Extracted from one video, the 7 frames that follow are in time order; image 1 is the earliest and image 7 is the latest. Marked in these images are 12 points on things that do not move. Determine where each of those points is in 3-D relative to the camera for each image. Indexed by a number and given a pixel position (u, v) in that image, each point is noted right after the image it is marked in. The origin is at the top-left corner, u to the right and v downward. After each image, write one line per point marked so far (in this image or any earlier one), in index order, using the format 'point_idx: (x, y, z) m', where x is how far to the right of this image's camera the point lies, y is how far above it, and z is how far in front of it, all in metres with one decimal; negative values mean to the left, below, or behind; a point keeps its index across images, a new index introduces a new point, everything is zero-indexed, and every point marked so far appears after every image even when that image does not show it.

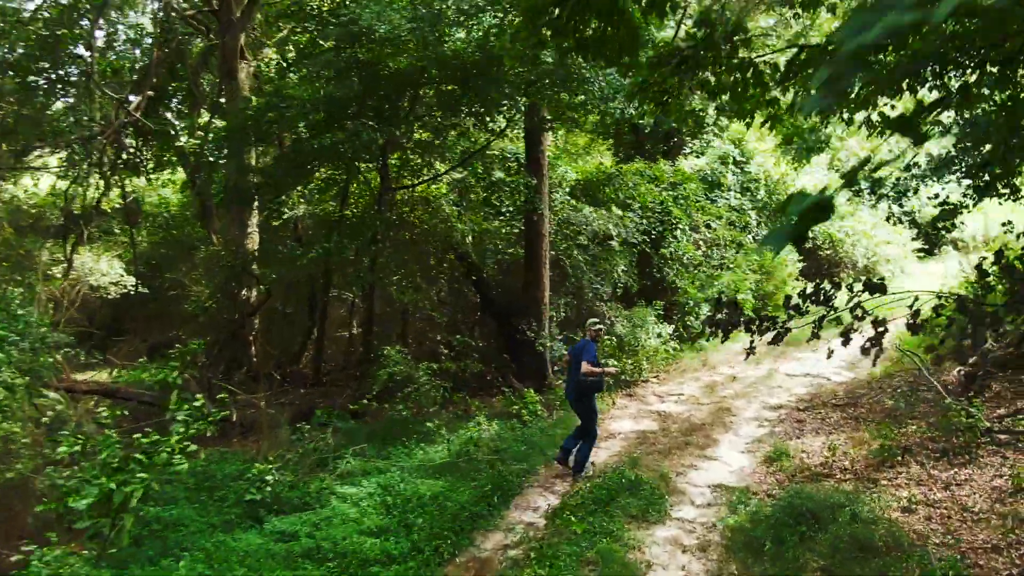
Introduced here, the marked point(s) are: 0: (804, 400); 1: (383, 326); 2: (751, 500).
0: (+2.9, -1.1, +11.5) m
1: (-1.4, -0.4, +12.6) m
2: (+1.7, -1.5, +8.5) m
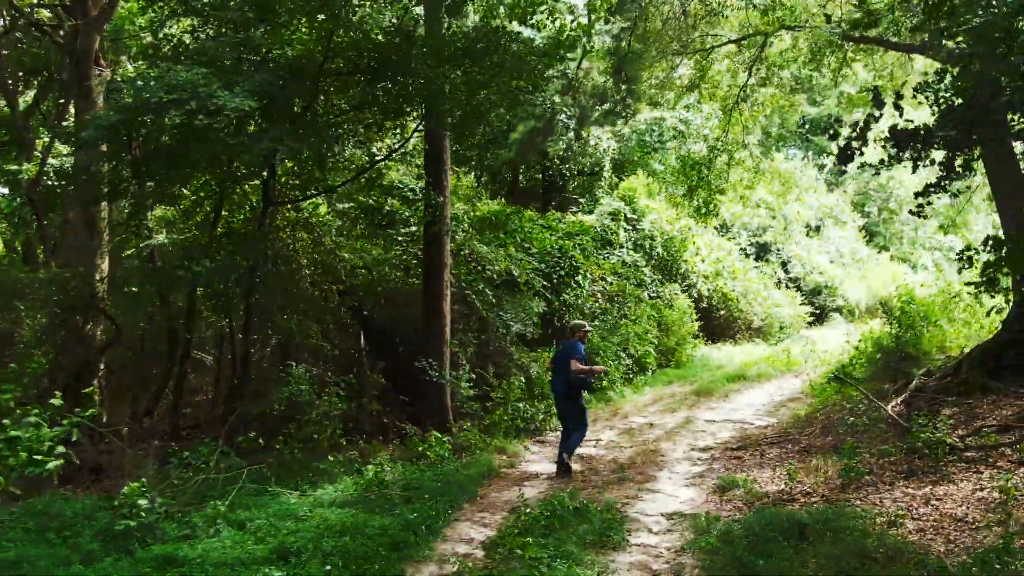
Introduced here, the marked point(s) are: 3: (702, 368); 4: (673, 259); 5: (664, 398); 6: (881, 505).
0: (+2.0, -1.3, +10.4) m
1: (-2.4, -0.8, +11.0) m
2: (+1.3, -1.5, +7.3) m
3: (+2.1, -0.9, +13.4) m
4: (+2.0, +0.4, +14.9) m
5: (+1.6, -1.1, +12.4) m
6: (+2.4, -1.4, +7.6) m
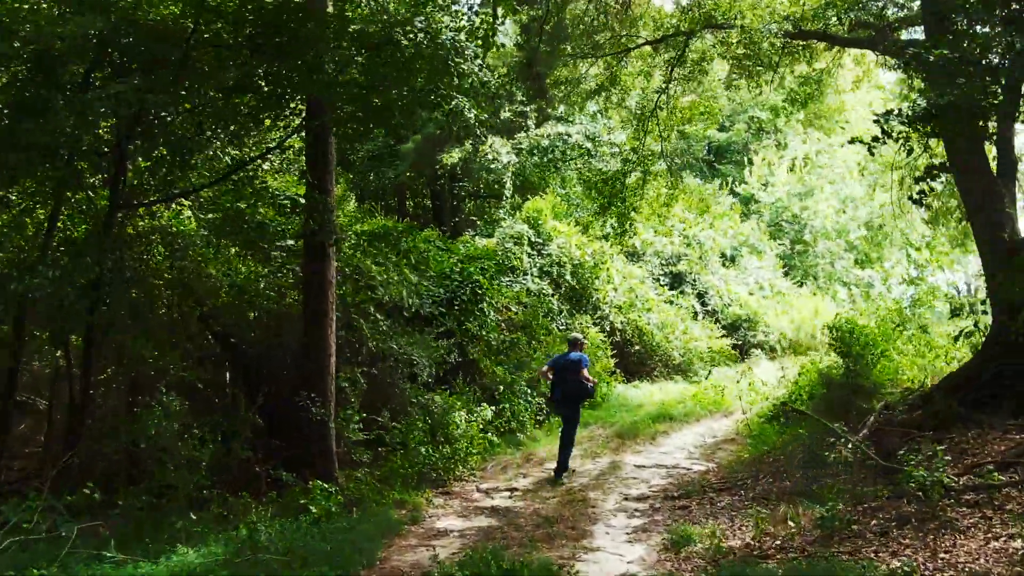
0: (+1.2, -1.5, +9.0) m
1: (-3.2, -1.0, +9.1) m
2: (+0.8, -1.5, +5.8) m
3: (+1.1, -1.2, +11.9) m
4: (+0.8, 0.0, +13.4) m
5: (+0.6, -1.4, +10.9) m
6: (+1.9, -1.4, +6.2) m
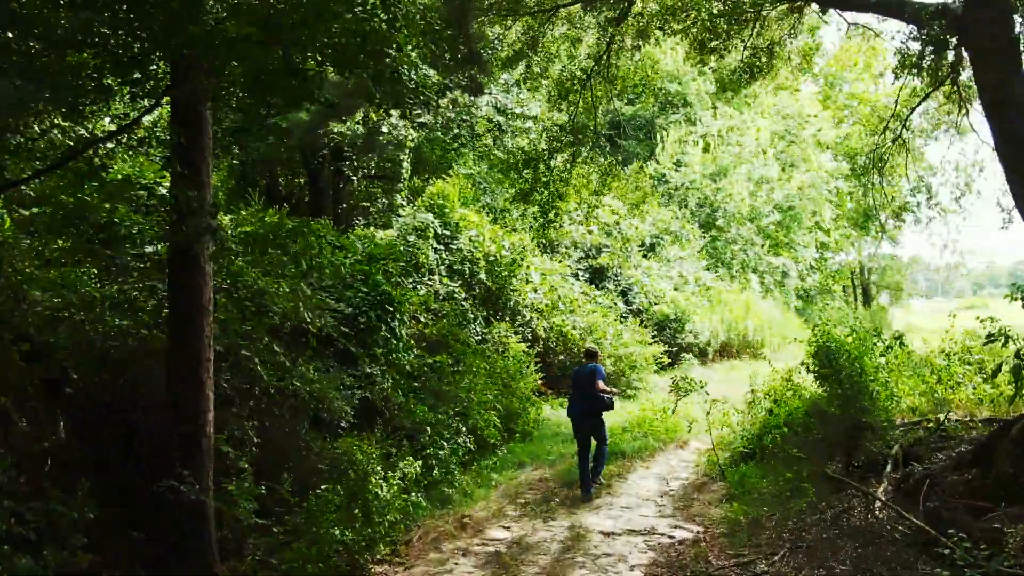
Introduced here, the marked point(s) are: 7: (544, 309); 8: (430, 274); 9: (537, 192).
0: (+0.9, -1.7, +7.0) m
1: (-3.5, -1.2, +6.5) m
2: (+0.9, -1.7, +3.8) m
3: (+0.4, -1.3, +9.9) m
4: (-0.1, 0.0, +11.3) m
5: (+0.1, -1.5, +8.8) m
6: (+2.0, -1.7, +4.3) m
7: (+0.3, -0.2, +11.7) m
8: (-0.8, +0.1, +10.8) m
9: (+0.3, +0.9, +11.6) m
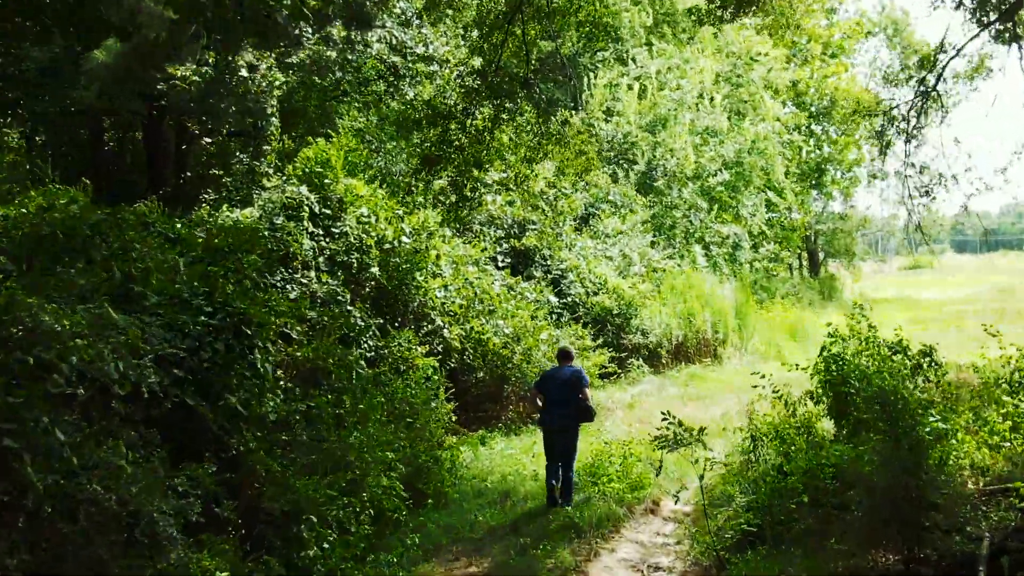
0: (+0.6, -1.9, +4.4) m
1: (-3.7, -1.5, +3.5) m
2: (+1.0, -2.1, +1.2) m
3: (-0.2, -1.3, +7.2) m
4: (-0.8, 0.0, +8.5) m
5: (-0.4, -1.6, +6.1) m
6: (+1.9, -2.0, +1.9) m
7: (-0.4, -0.2, +9.0) m
8: (-1.4, +0.1, +8.0) m
9: (-0.5, +1.0, +8.8) m
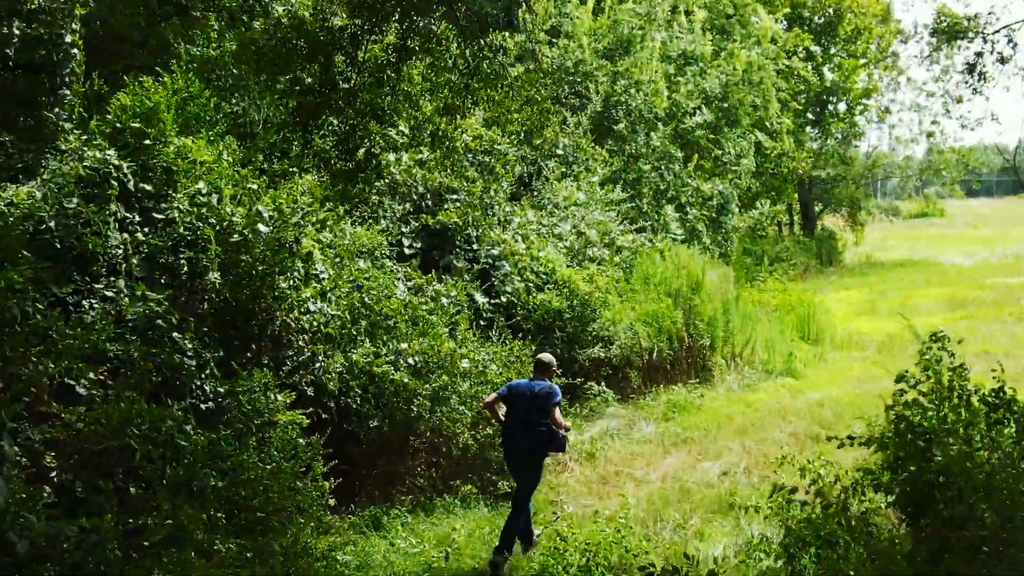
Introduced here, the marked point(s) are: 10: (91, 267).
0: (+0.4, -2.2, +1.9) m
1: (-3.9, -1.9, +0.8) m
2: (+0.9, -2.7, -1.2) m
3: (-0.6, -1.5, +4.7) m
4: (-1.3, -0.1, +5.9) m
5: (-0.7, -1.8, +3.6) m
6: (+1.8, -2.5, -0.5) m
7: (-0.9, -0.2, +6.3) m
8: (-1.8, 0.0, +5.3) m
9: (-0.9, +0.9, +6.0) m
10: (-1.9, 0.0, +5.1) m
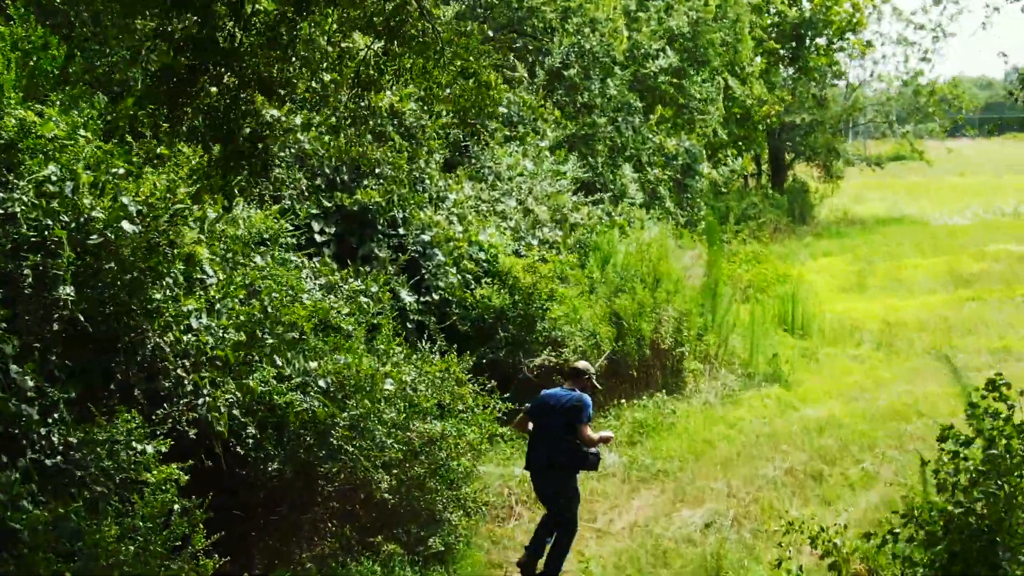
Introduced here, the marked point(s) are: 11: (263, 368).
0: (+0.3, -2.5, +1.0) m
1: (-3.9, -2.4, -0.4) m
2: (+1.0, -3.2, -2.1) m
3: (-0.8, -1.6, +3.6) m
4: (-1.6, -0.1, +4.6) m
5: (-0.9, -2.1, +2.6) m
6: (+1.9, -3.0, -1.4) m
7: (-1.2, -0.2, +5.1) m
8: (-2.1, -0.1, +4.0) m
9: (-1.2, +0.9, +4.7) m
10: (-2.1, -0.1, +3.9) m
11: (-1.1, -0.3, +5.2) m
